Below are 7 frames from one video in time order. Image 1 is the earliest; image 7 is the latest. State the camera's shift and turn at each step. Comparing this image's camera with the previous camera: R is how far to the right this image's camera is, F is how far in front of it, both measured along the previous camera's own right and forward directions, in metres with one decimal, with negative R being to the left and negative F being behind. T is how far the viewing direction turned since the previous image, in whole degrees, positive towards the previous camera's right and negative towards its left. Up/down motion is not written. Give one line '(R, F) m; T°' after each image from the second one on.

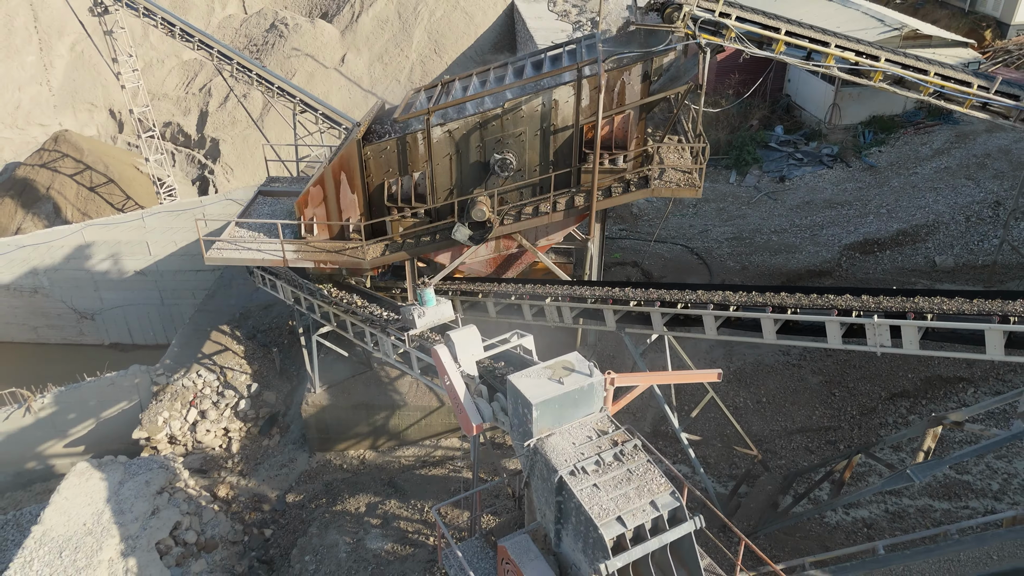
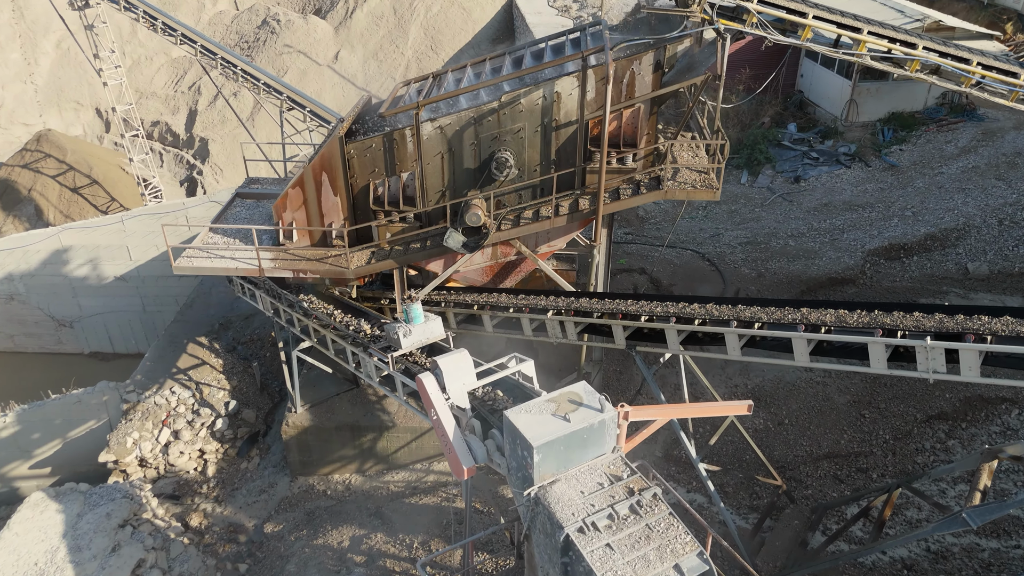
(0.0, +1.0) m; 0°
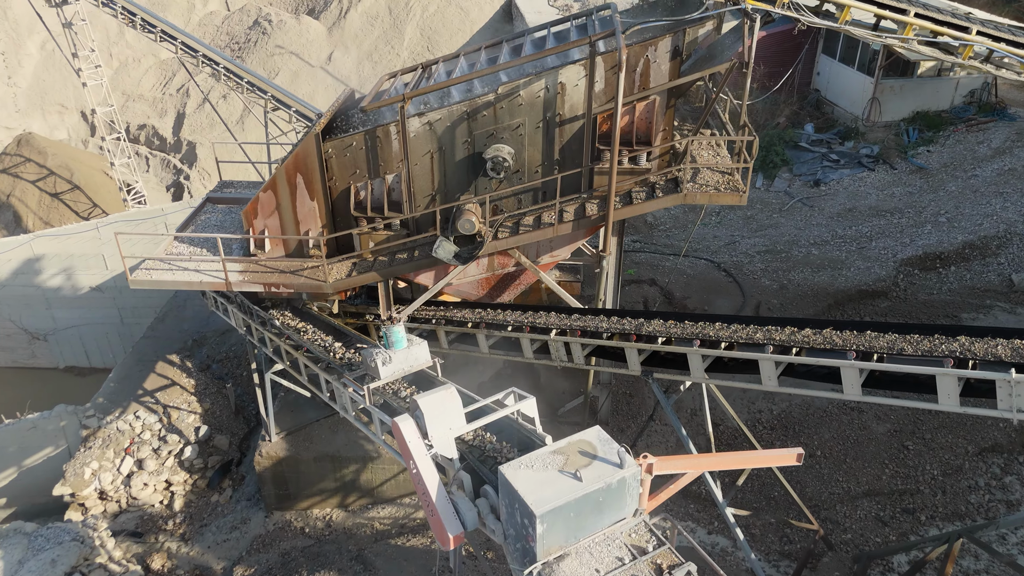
(0.0, +1.2) m; 0°
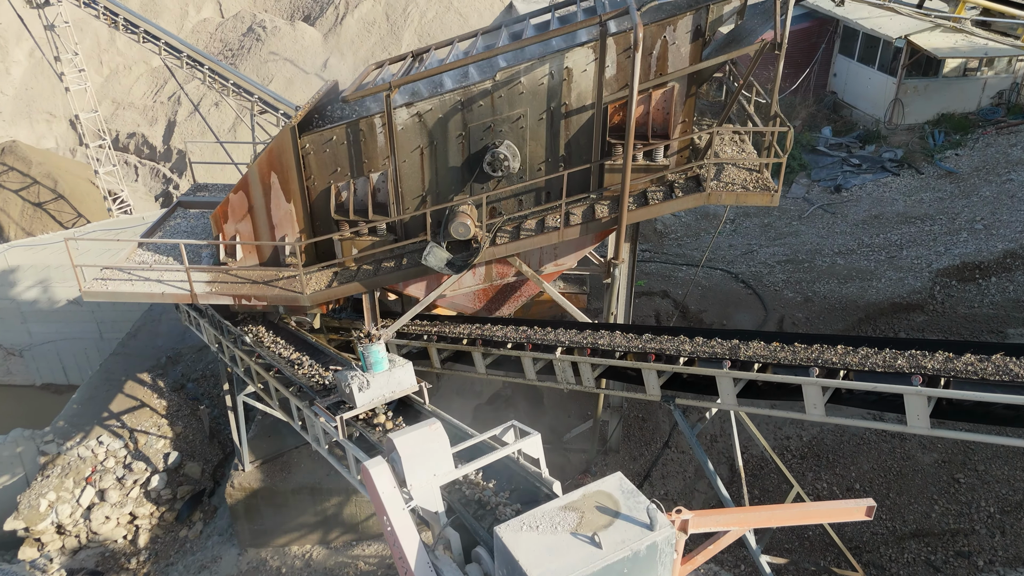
(0.0, +1.0) m; 0°
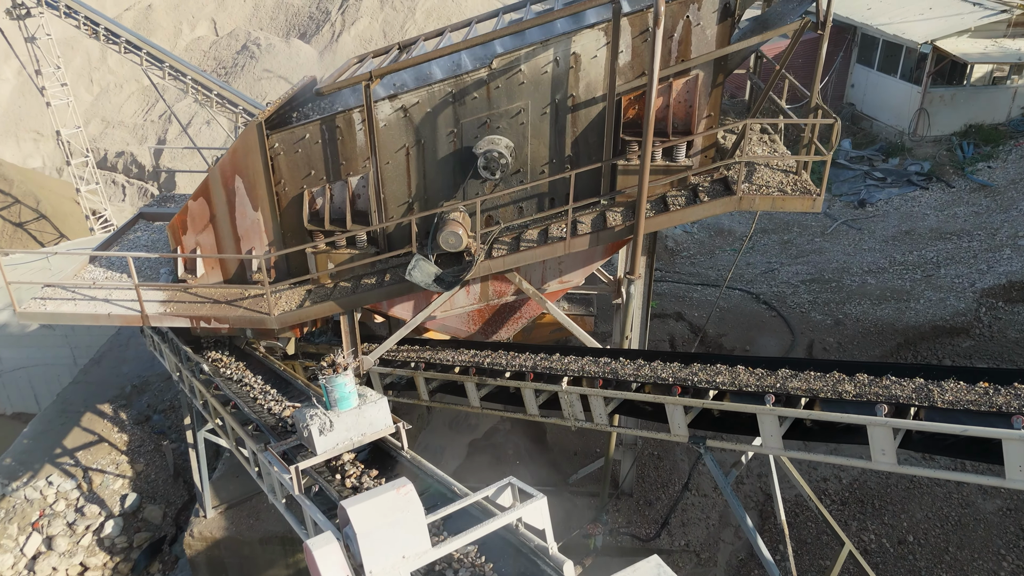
(0.0, +1.1) m; 0°
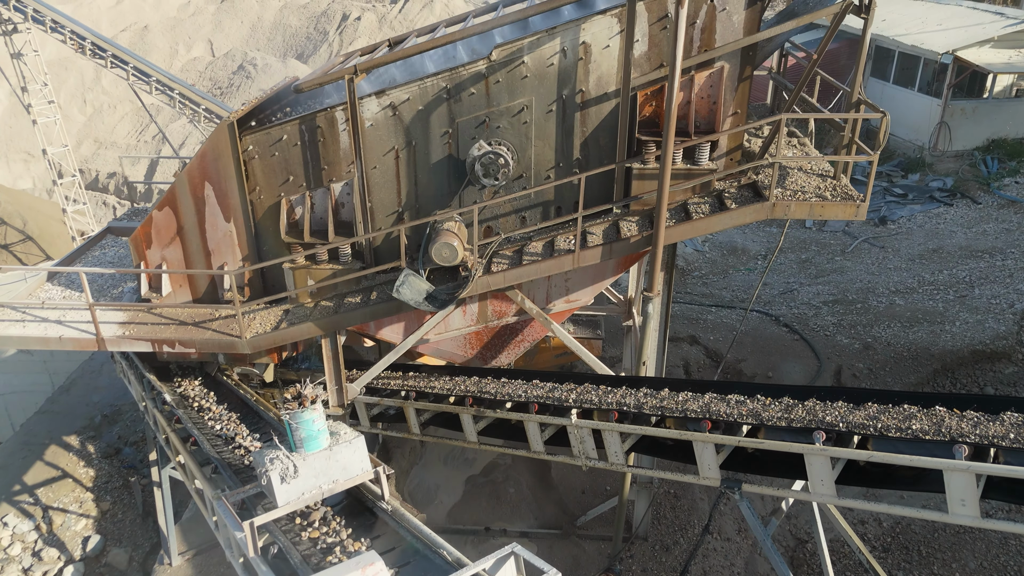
(0.0, +0.8) m; 0°
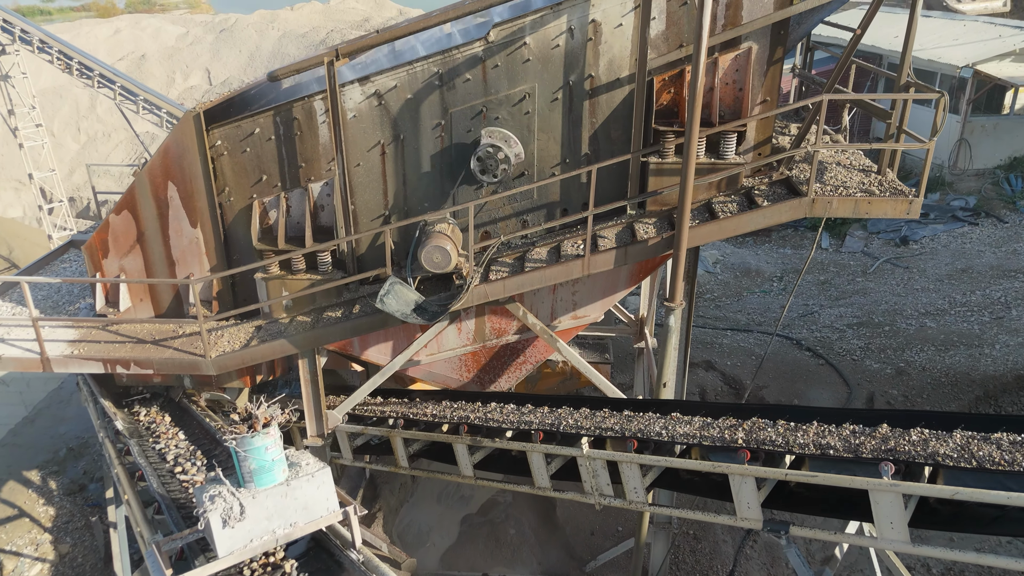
(0.0, +0.8) m; 0°
